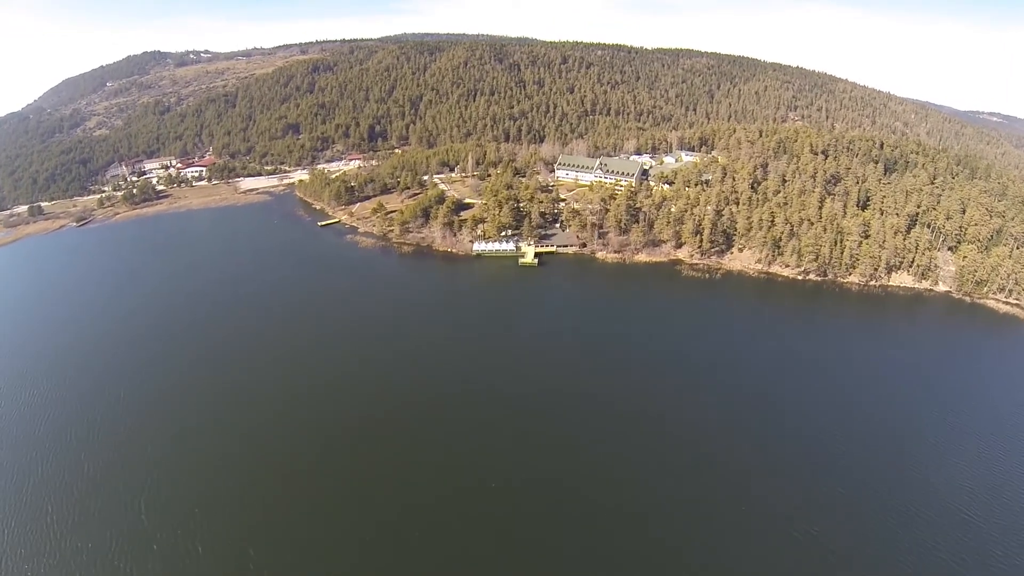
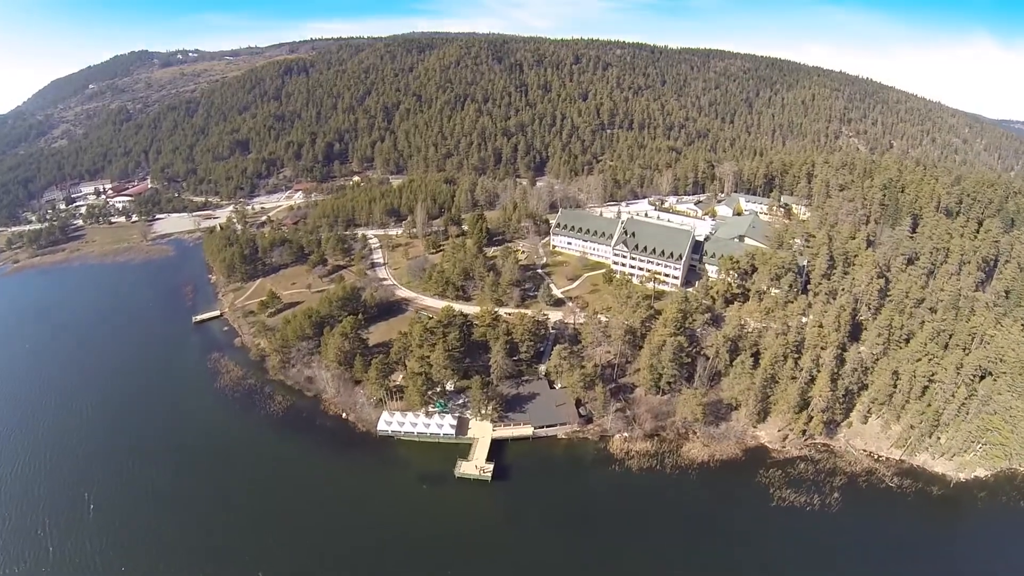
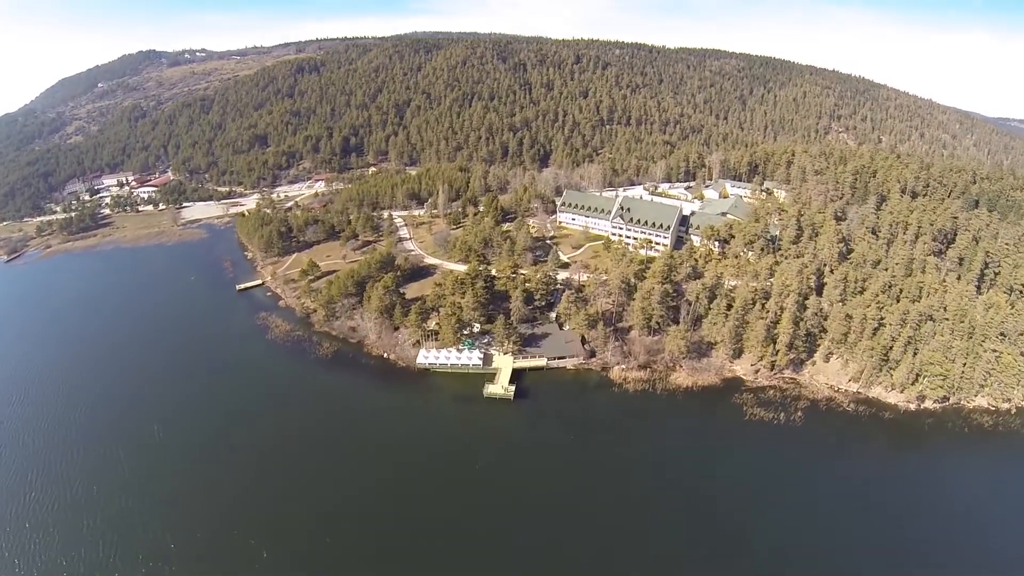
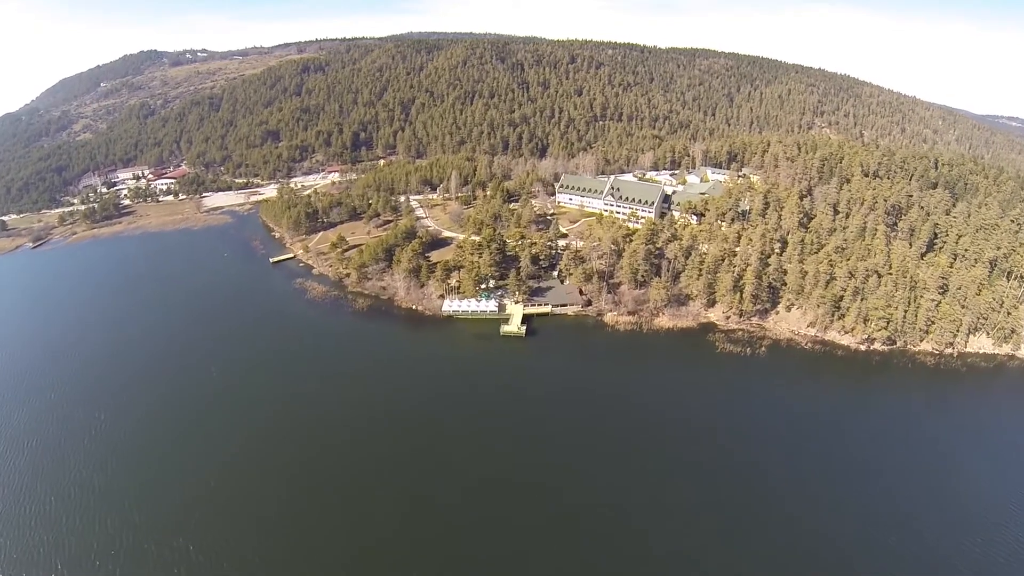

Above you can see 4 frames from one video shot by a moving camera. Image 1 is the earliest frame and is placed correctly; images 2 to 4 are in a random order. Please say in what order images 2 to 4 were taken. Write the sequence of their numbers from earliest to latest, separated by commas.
4, 3, 2
